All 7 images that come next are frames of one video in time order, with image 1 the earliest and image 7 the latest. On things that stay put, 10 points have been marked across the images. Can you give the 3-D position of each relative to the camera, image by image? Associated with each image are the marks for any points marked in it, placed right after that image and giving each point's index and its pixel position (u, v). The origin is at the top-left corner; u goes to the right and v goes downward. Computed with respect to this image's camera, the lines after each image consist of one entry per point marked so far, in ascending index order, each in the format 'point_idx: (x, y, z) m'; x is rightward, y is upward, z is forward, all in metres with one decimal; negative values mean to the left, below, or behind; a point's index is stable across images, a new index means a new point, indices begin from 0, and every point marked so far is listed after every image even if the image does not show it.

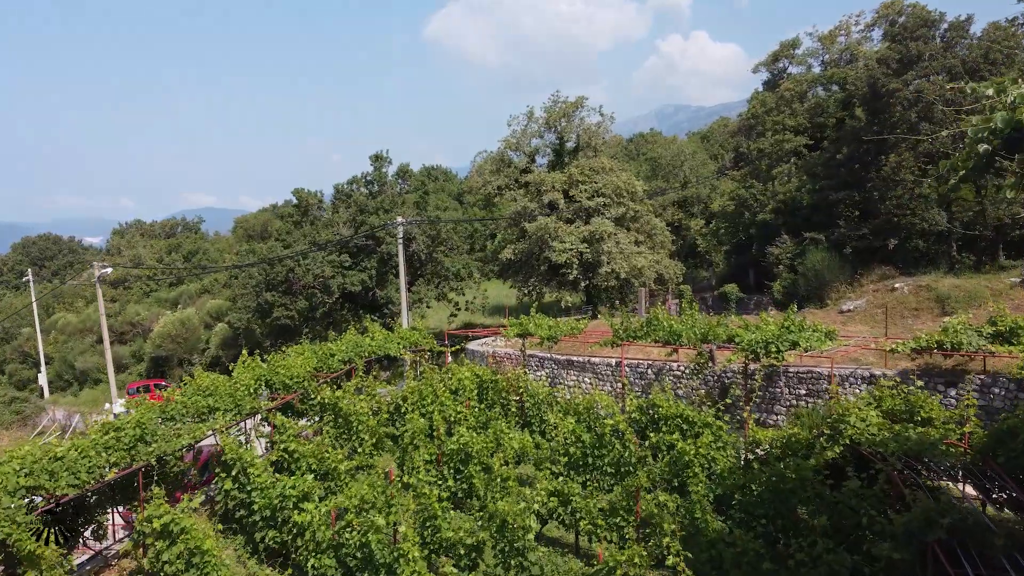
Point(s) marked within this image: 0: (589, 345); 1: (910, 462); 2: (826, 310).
0: (+1.6, -1.3, +17.1) m
1: (+4.1, -1.8, +8.3) m
2: (+7.1, -0.5, +18.4) m
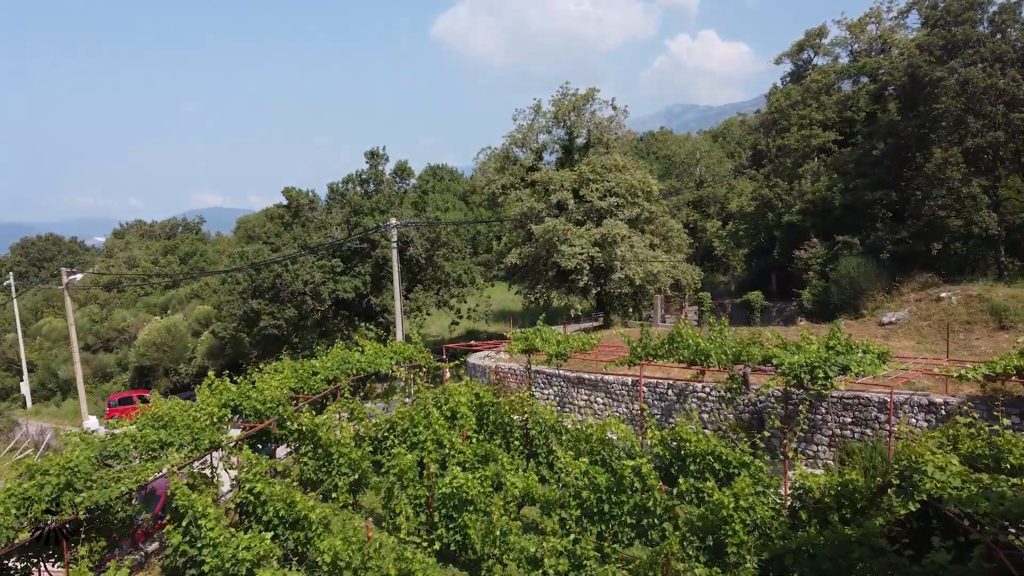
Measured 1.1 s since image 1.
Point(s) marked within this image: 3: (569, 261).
0: (+1.7, -1.5, +15.5) m
1: (+4.1, -2.0, +6.6) m
2: (+7.2, -0.7, +16.7) m
3: (+1.4, +0.6, +19.8) m
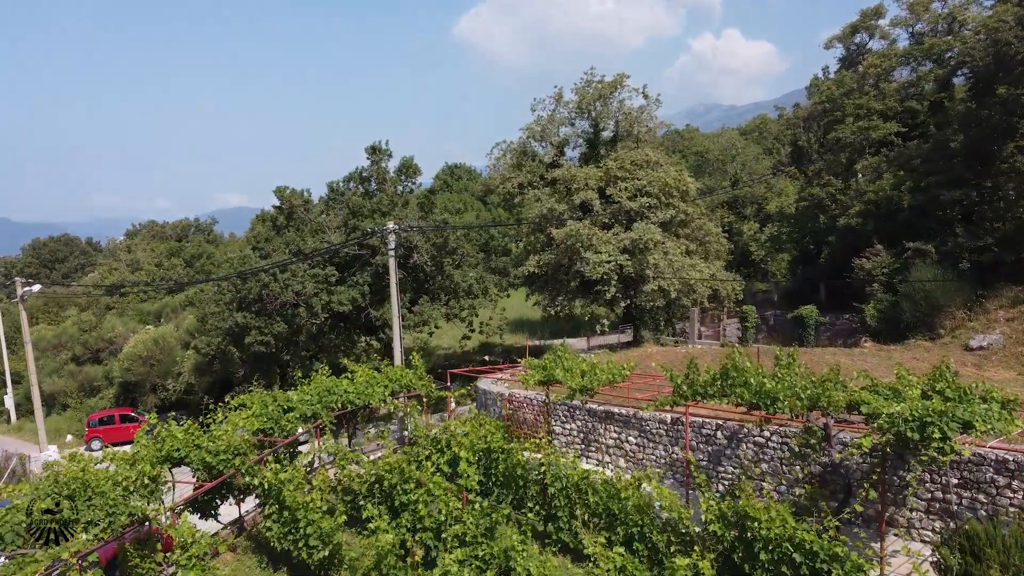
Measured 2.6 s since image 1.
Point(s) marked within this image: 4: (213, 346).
0: (+2.0, -1.8, +13.0) m
1: (+4.1, -2.3, +4.1) m
2: (+7.5, -1.0, +14.1) m
3: (+1.7, +0.4, +17.4) m
4: (-7.3, -1.4, +19.7) m
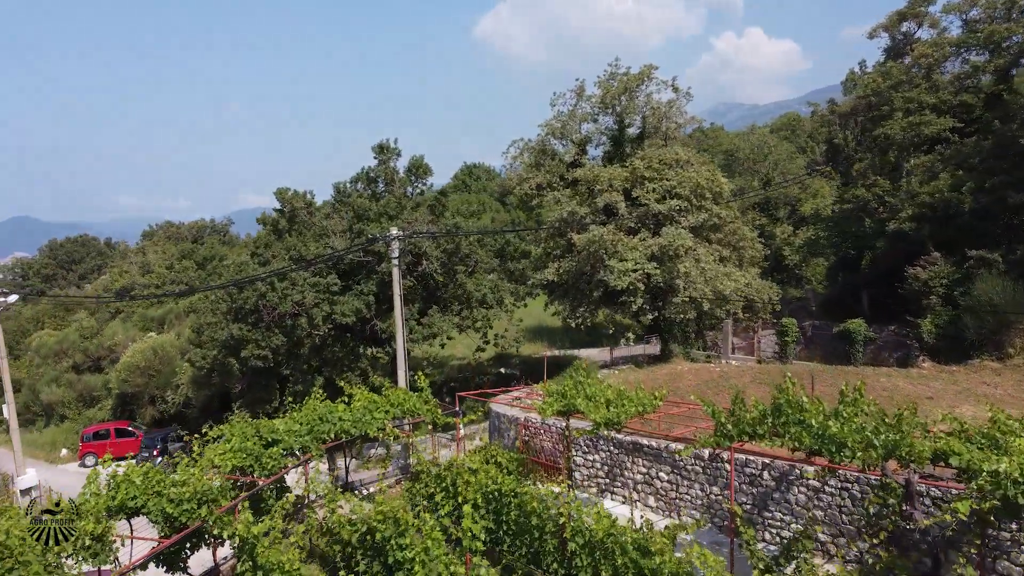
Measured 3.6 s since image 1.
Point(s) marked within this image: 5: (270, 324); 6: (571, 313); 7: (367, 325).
0: (+2.2, -2.0, +11.5) m
1: (+4.1, -2.5, +2.6) m
2: (+7.8, -1.2, +12.4) m
3: (+2.1, +0.2, +15.9) m
4: (-6.9, -1.6, +18.4) m
5: (-5.0, -0.8, +16.8) m
6: (+1.3, -0.6, +17.7) m
7: (-3.1, -0.8, +17.5) m
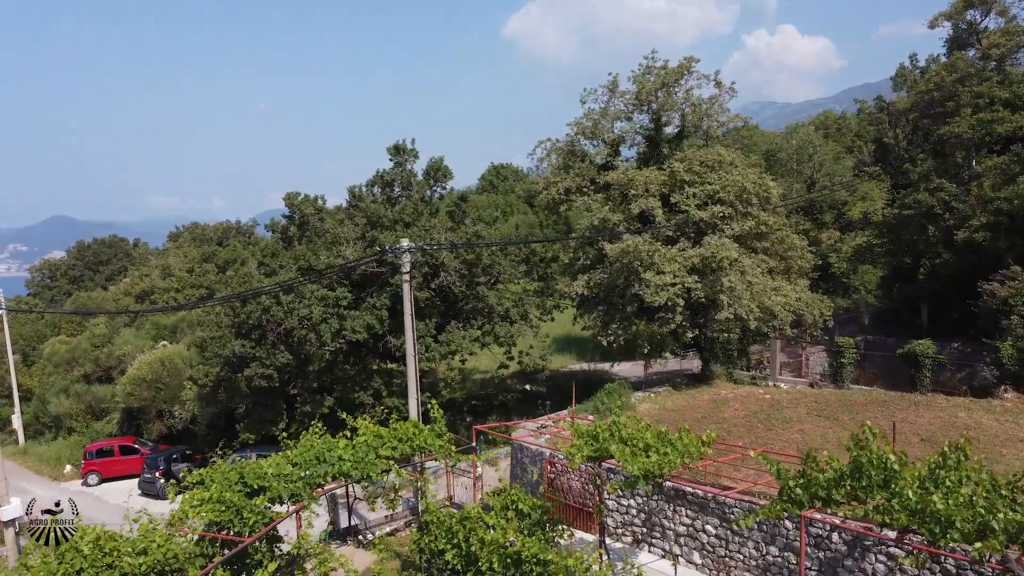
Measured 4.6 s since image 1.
0: (+2.5, -2.3, +9.9) m
1: (+4.1, -2.8, +1.0) m
2: (+8.1, -1.5, +10.7) m
3: (+2.5, -0.1, +14.3) m
4: (-6.4, -1.9, +17.2) m
5: (-4.5, -1.0, +15.6) m
6: (+1.8, -0.8, +16.2) m
7: (-2.6, -1.1, +16.1) m
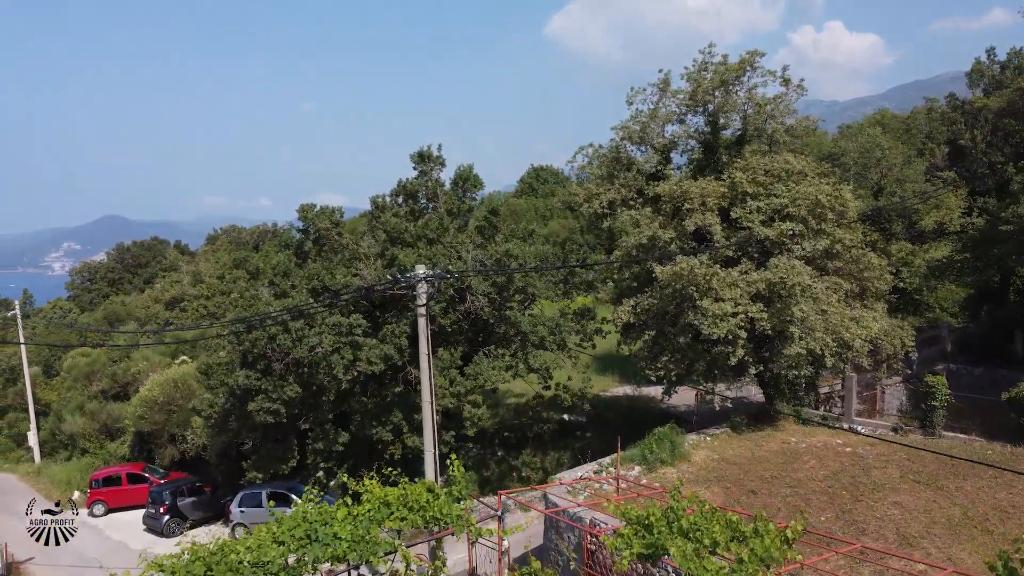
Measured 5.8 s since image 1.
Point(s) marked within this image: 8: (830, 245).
0: (+2.8, -2.7, +8.0) m
1: (+3.9, -3.2, -1.1) m
2: (+8.4, -2.0, +8.5) m
3: (+3.1, -0.6, +12.4) m
4: (-5.7, -2.3, +15.7) m
5: (-3.9, -1.4, +13.9) m
6: (+2.4, -1.3, +14.2) m
7: (-2.0, -1.5, +14.4) m
8: (+5.2, +0.7, +13.3) m
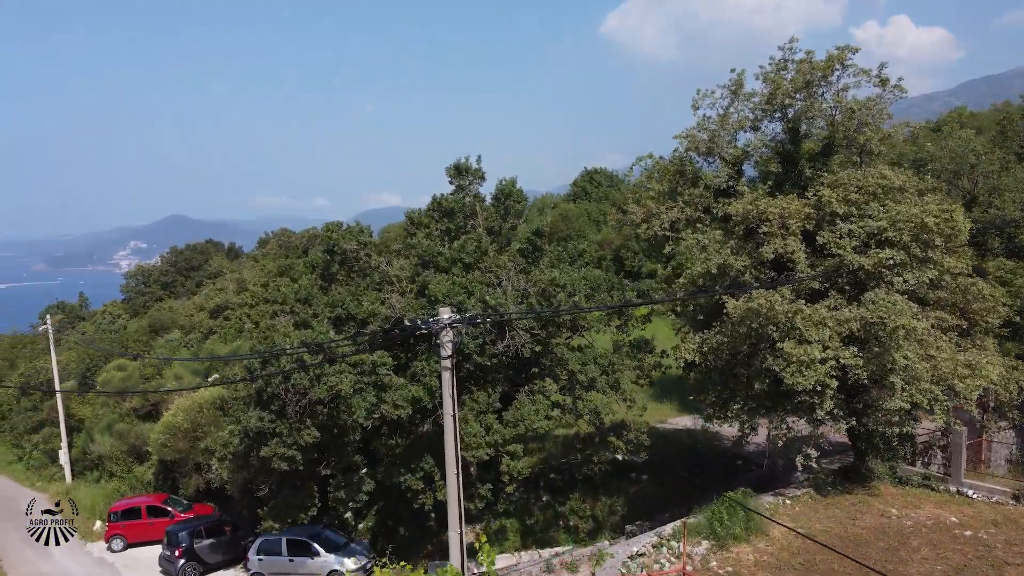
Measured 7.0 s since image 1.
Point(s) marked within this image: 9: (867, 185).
0: (+3.1, -3.3, +6.1) m
1: (+3.6, -3.8, -3.1) m
2: (+8.7, -2.6, +6.2) m
3: (+3.7, -1.1, +10.4) m
4: (-4.9, -2.7, +14.3) m
5: (-3.2, -1.9, +12.4) m
6: (+3.1, -1.8, +12.3) m
7: (-1.3, -2.0, +12.8) m
8: (+5.9, +0.2, +11.2) m
9: (+5.1, +1.5, +11.6) m
